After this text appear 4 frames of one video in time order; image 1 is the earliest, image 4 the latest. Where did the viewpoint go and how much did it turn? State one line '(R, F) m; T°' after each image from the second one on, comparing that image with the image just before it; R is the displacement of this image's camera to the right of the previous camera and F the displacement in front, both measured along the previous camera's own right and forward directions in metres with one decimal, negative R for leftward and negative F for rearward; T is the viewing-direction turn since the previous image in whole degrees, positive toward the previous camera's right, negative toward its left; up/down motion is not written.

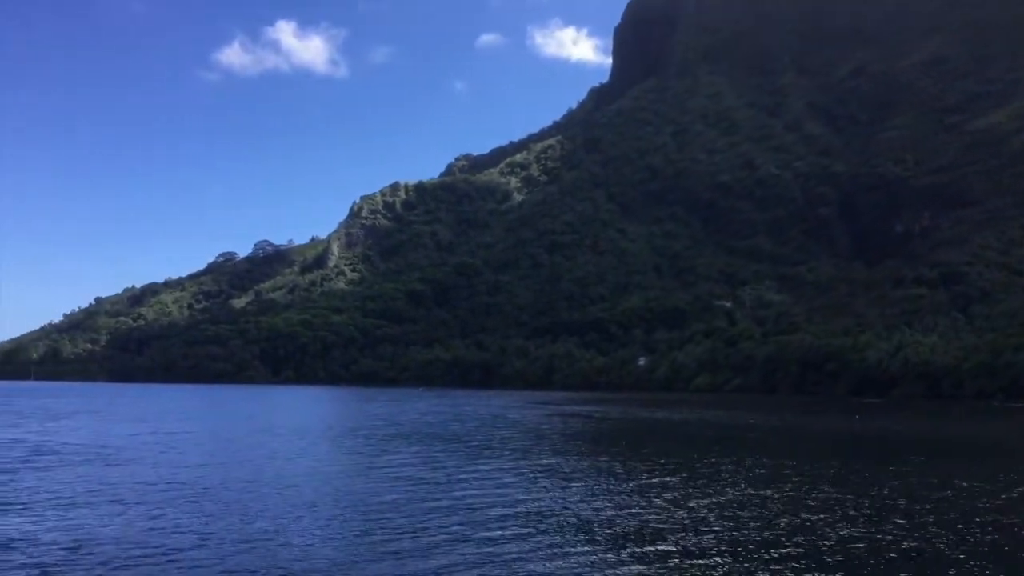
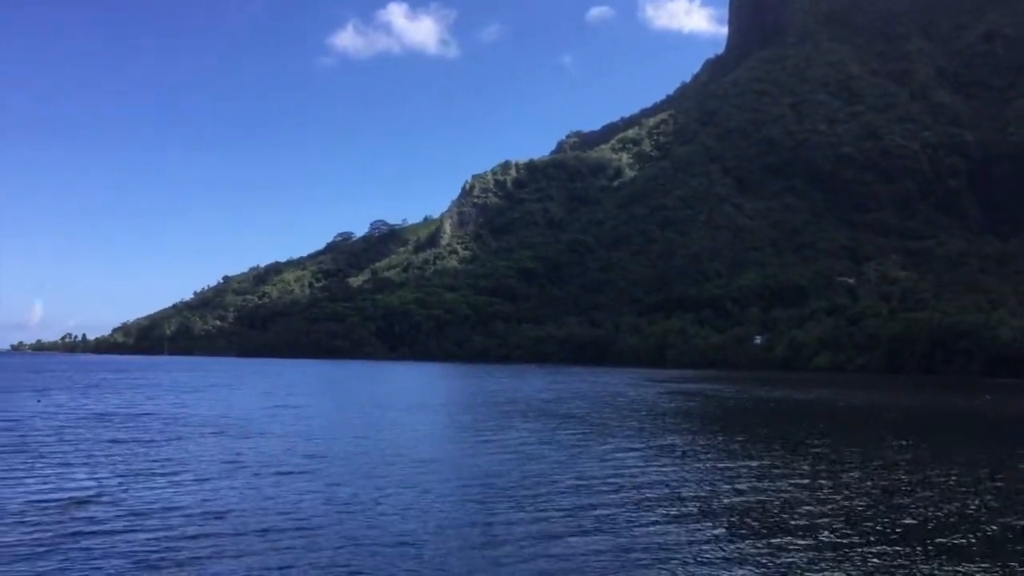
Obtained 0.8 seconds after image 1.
(0.0, +0.1) m; -7°
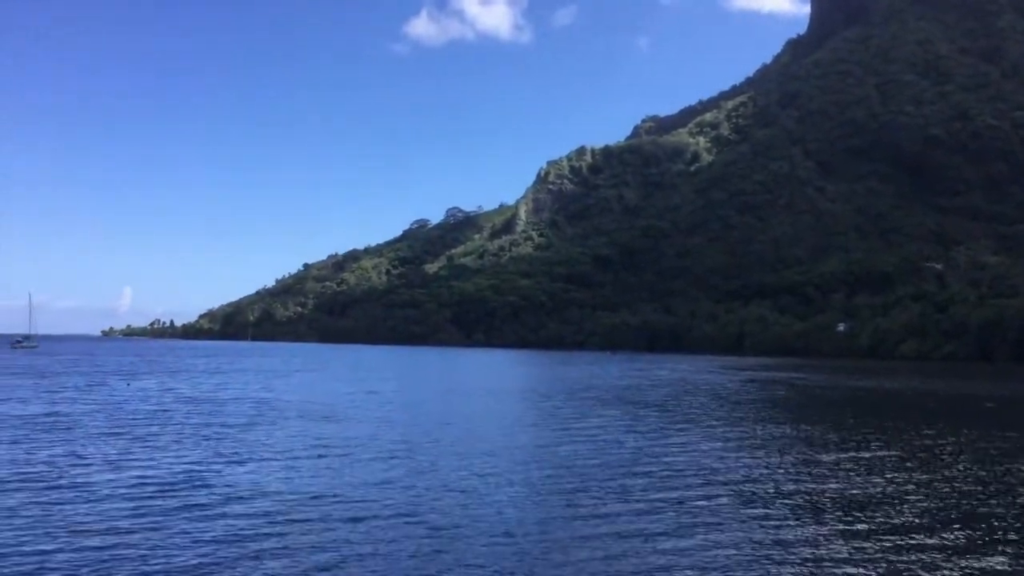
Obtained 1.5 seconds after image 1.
(0.0, +0.1) m; -5°
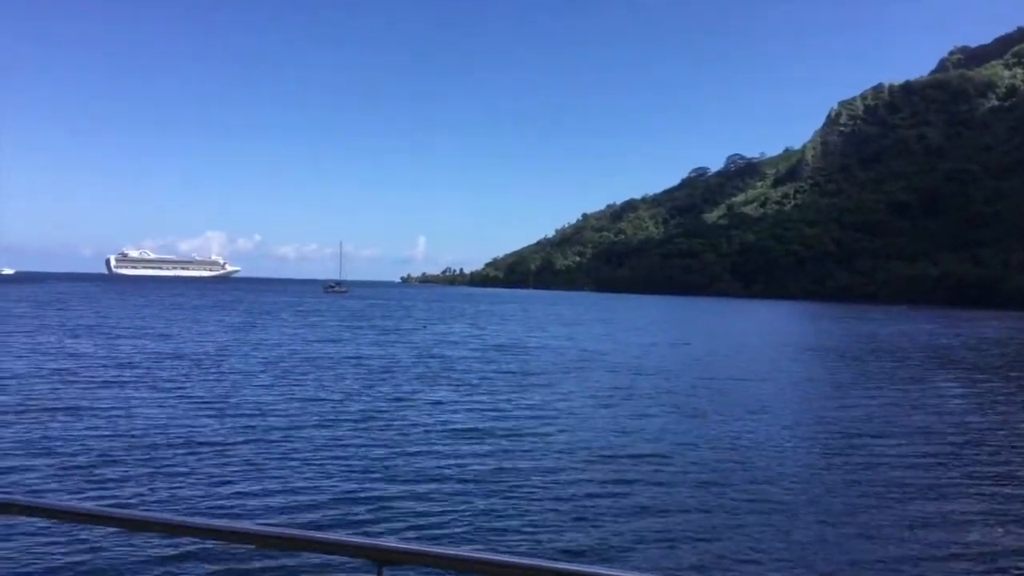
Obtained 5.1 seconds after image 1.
(+0.4, -0.5) m; -17°
